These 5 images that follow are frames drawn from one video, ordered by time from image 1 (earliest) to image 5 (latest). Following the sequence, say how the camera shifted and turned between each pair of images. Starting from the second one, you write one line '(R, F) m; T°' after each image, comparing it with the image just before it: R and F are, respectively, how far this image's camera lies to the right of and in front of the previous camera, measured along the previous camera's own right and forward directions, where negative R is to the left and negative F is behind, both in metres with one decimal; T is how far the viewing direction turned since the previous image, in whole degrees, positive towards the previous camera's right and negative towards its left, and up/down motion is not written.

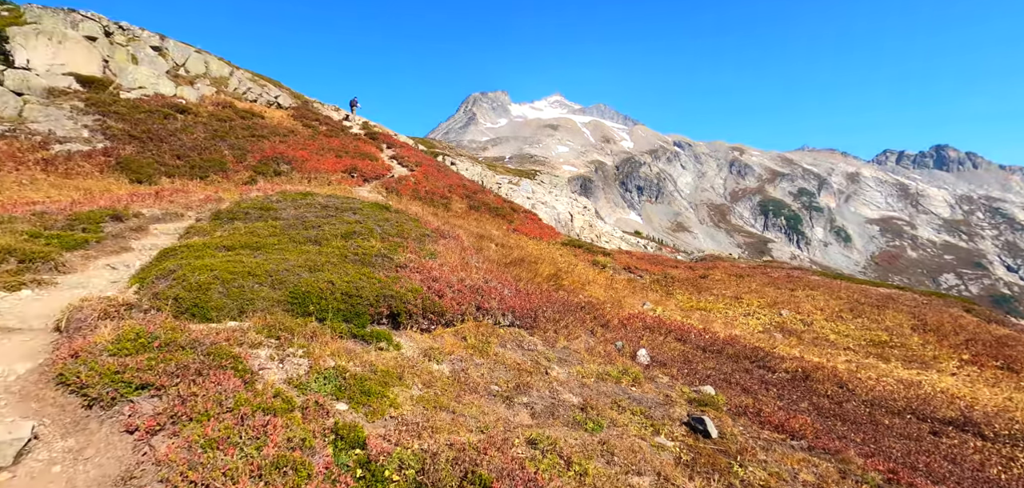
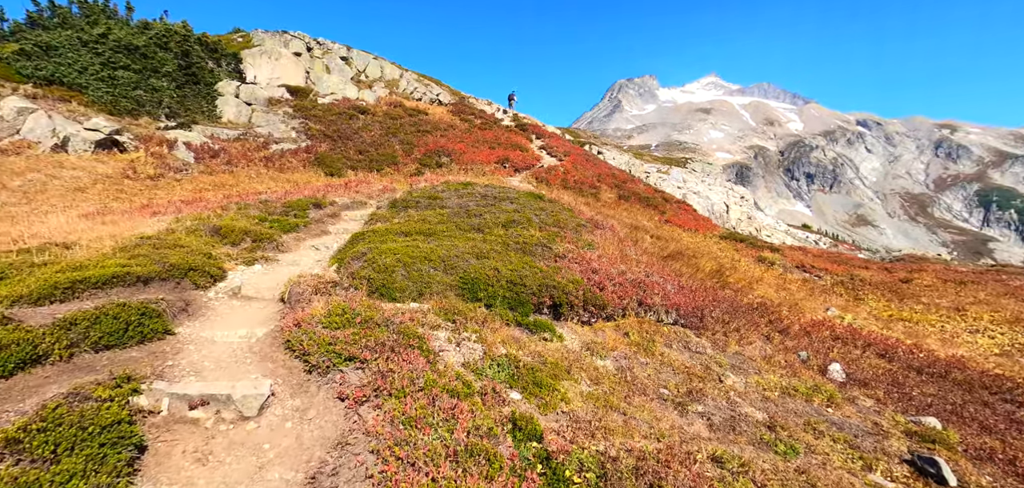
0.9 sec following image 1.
(-0.8, +0.5) m; -17°
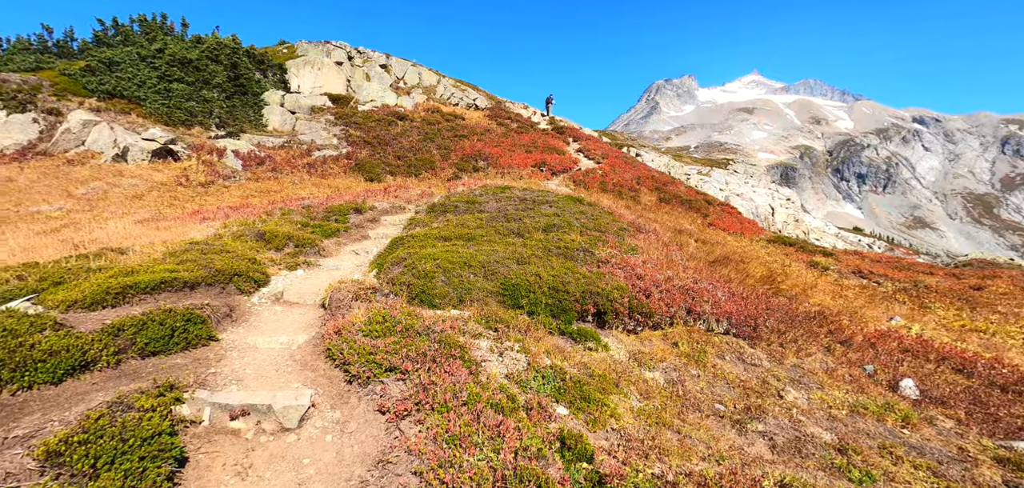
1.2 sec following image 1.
(-0.2, +0.4) m; -4°
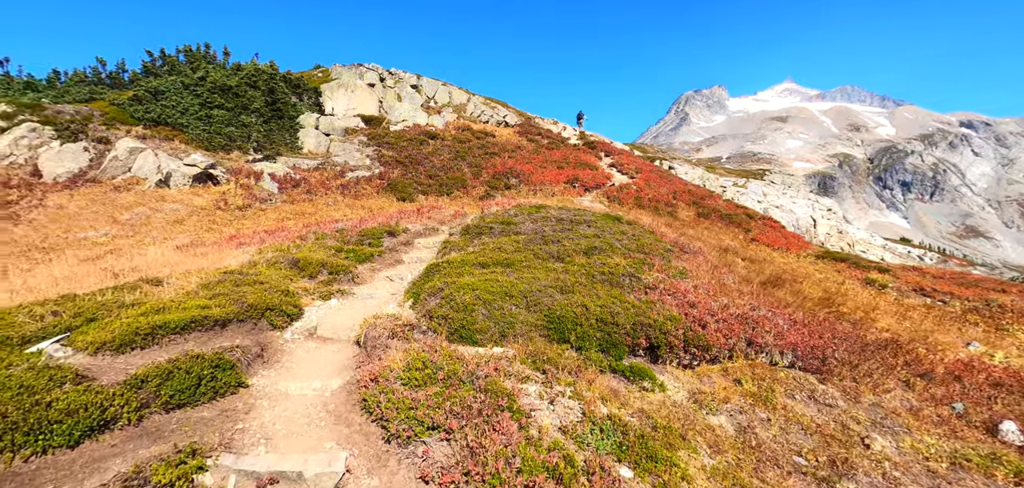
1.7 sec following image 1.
(-0.4, +0.8) m; -3°
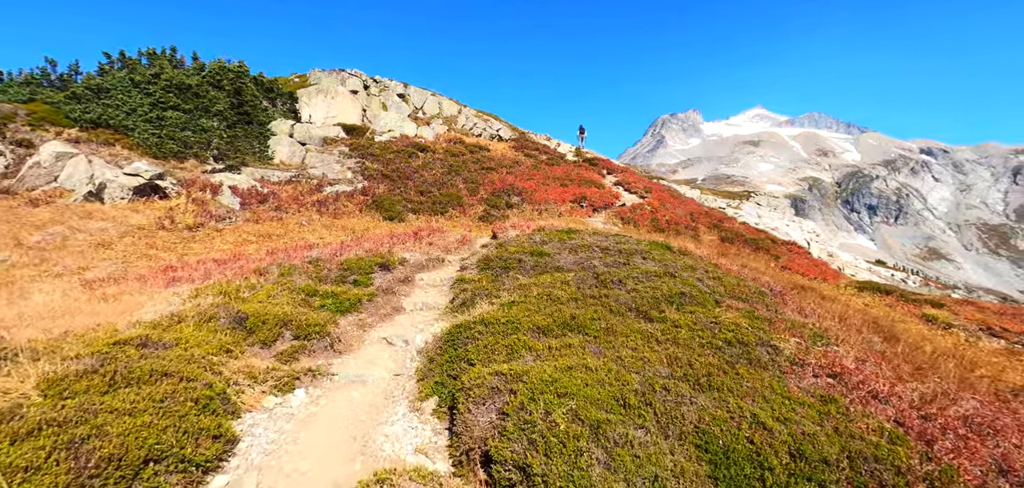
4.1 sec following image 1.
(-1.9, +5.1) m; +3°
